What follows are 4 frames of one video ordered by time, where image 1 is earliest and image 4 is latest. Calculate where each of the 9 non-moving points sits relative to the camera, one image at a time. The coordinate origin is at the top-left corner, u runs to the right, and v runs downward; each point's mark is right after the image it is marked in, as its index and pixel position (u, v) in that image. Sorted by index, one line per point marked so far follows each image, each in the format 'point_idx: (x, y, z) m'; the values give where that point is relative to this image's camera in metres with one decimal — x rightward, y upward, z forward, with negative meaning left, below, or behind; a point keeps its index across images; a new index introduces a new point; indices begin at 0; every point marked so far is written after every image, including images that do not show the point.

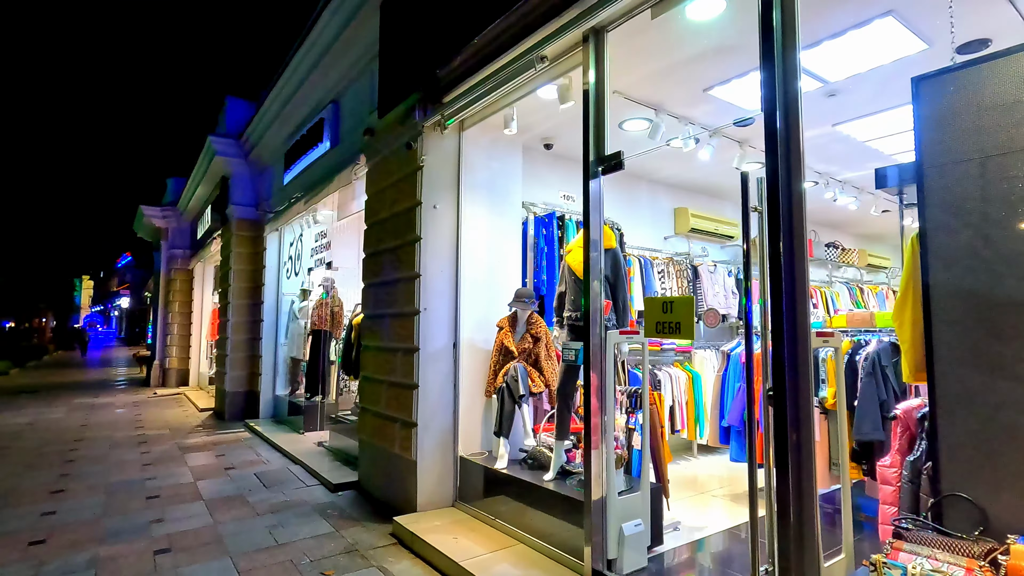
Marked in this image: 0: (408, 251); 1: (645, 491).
0: (-0.6, +0.2, +3.2) m
1: (+0.6, -0.9, +2.4) m
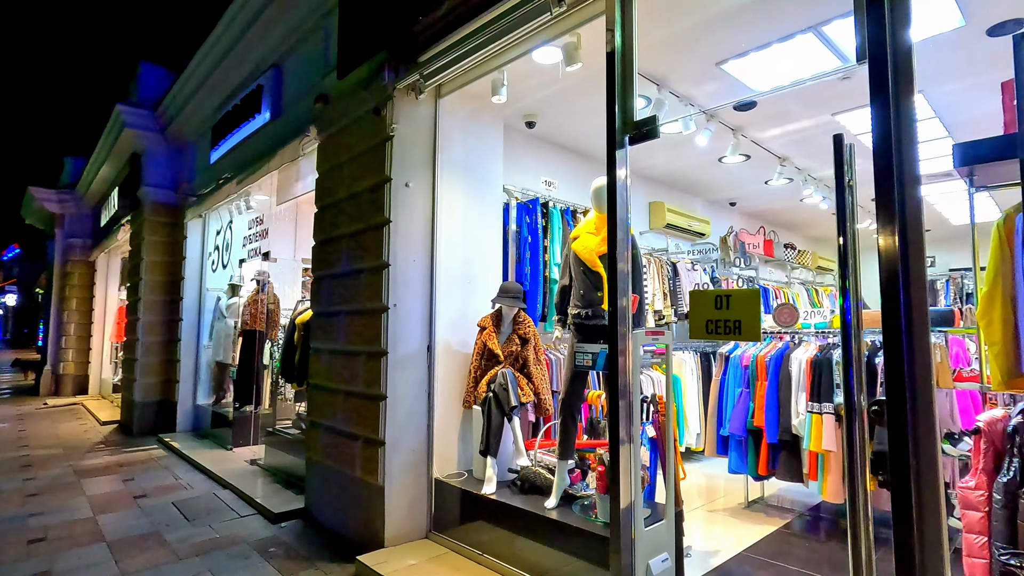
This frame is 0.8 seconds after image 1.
0: (-0.7, +0.3, +2.7) m
1: (+0.6, -0.9, +2.0) m
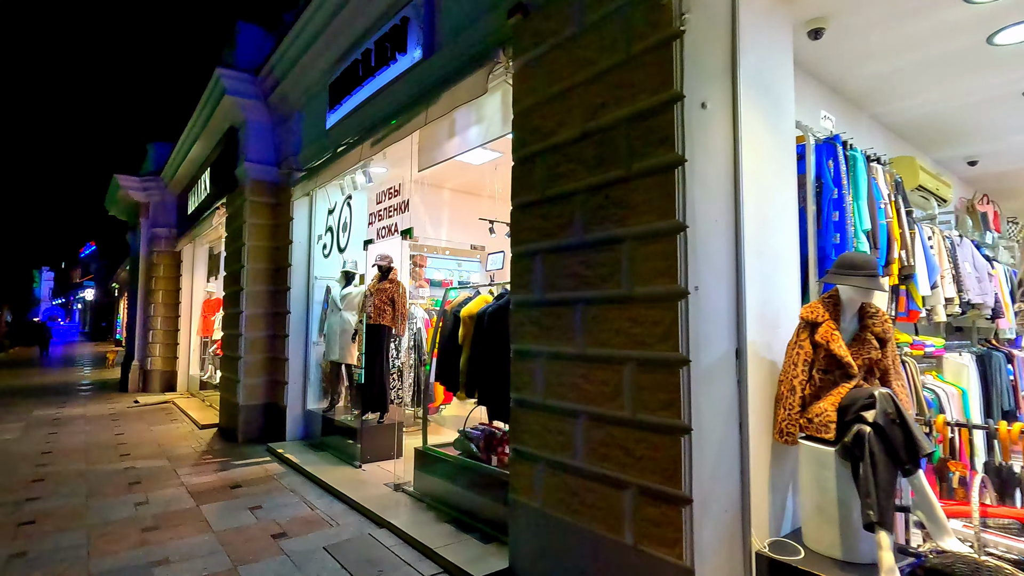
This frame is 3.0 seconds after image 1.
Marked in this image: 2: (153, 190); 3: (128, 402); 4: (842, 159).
0: (+0.5, +0.3, +1.8) m
1: (+1.7, -0.8, +1.1) m
2: (-5.8, +1.6, +8.7) m
3: (-5.4, -1.6, +7.5) m
4: (+1.4, +0.5, +2.2) m
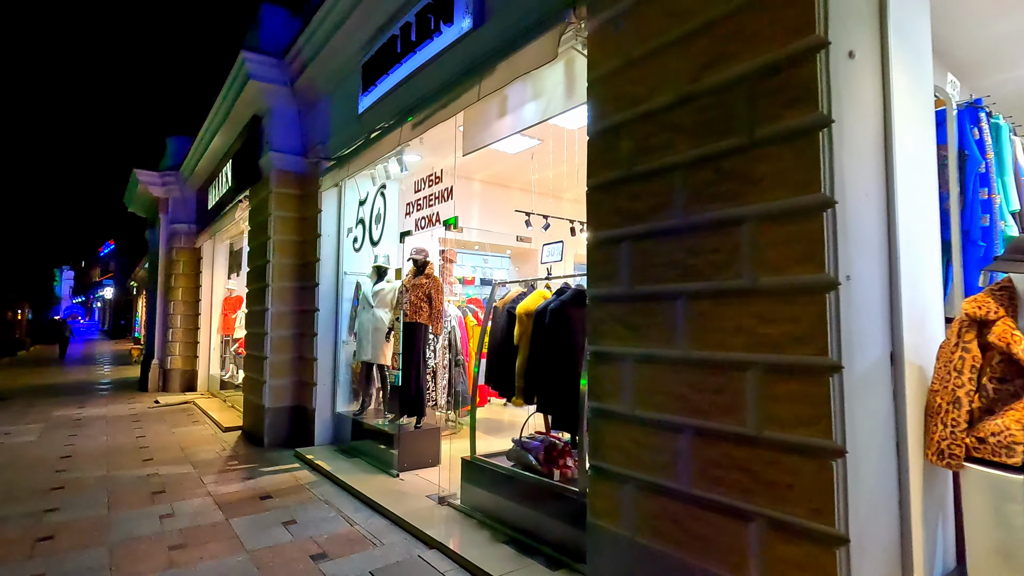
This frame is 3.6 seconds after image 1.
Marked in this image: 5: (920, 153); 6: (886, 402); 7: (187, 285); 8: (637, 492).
0: (+0.7, +0.4, +1.5) m
1: (+2.0, -0.8, +0.7) m
2: (-5.4, +1.6, +8.5) m
3: (-5.0, -1.6, +7.4) m
4: (+1.7, +0.6, +1.9) m
5: (+1.3, +0.4, +1.7) m
6: (+1.0, -0.3, +1.4) m
7: (-5.1, 0.0, +8.3) m
8: (+0.4, -0.7, +1.8) m
